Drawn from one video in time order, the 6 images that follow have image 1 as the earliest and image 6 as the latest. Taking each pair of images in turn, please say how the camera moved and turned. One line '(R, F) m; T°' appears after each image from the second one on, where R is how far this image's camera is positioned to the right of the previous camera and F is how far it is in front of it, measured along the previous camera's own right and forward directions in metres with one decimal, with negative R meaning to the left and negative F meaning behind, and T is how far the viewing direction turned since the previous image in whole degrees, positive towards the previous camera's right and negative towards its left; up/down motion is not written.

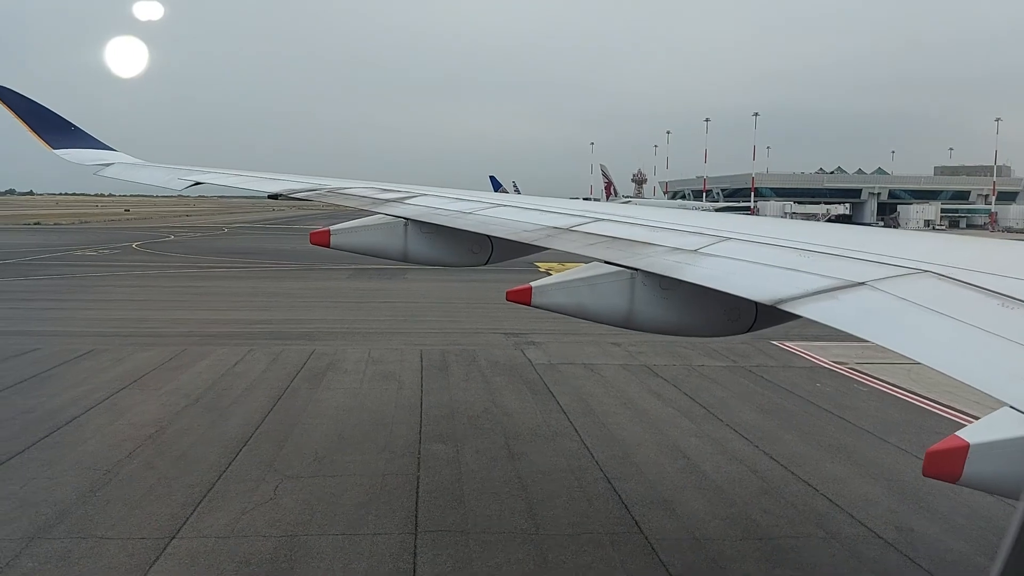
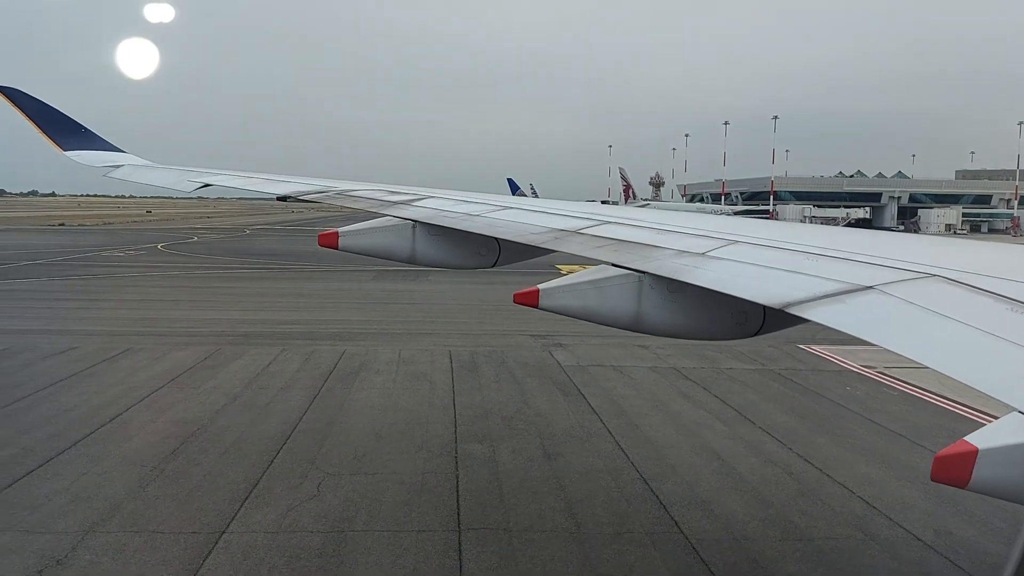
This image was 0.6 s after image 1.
(-0.3, -0.1) m; -1°
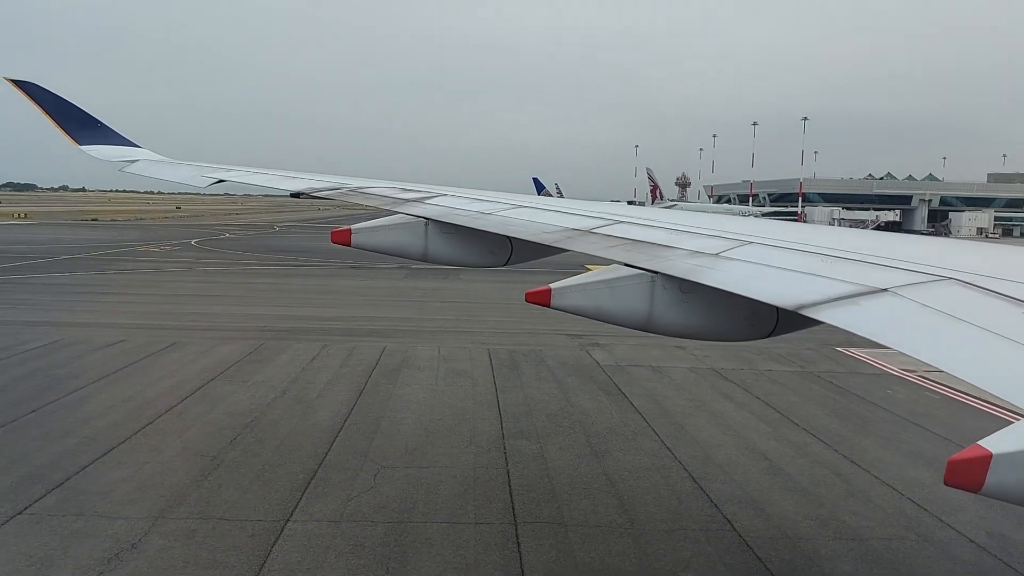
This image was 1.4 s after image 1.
(-0.4, -0.1) m; -1°
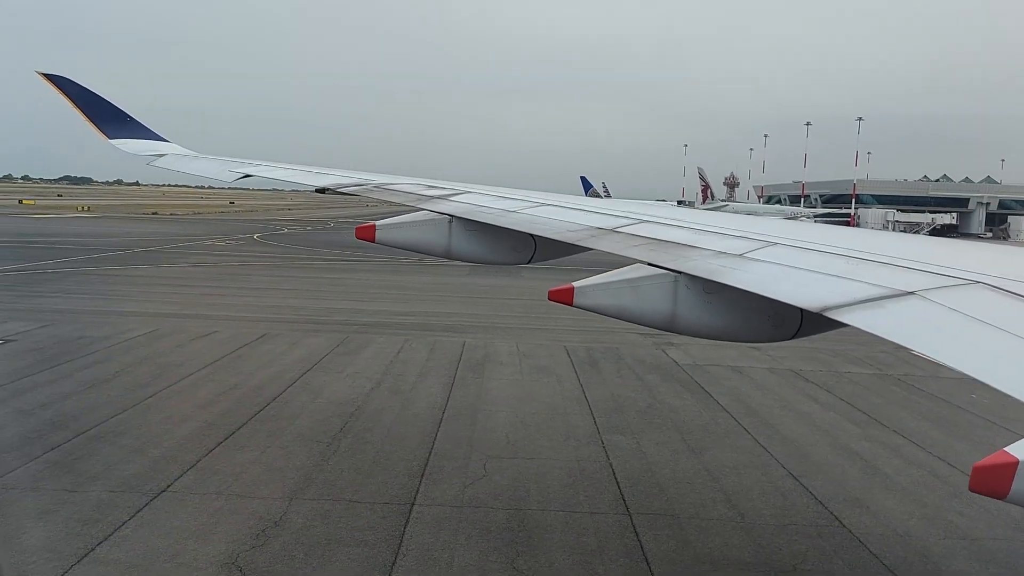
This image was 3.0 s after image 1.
(-0.8, -0.3) m; -3°
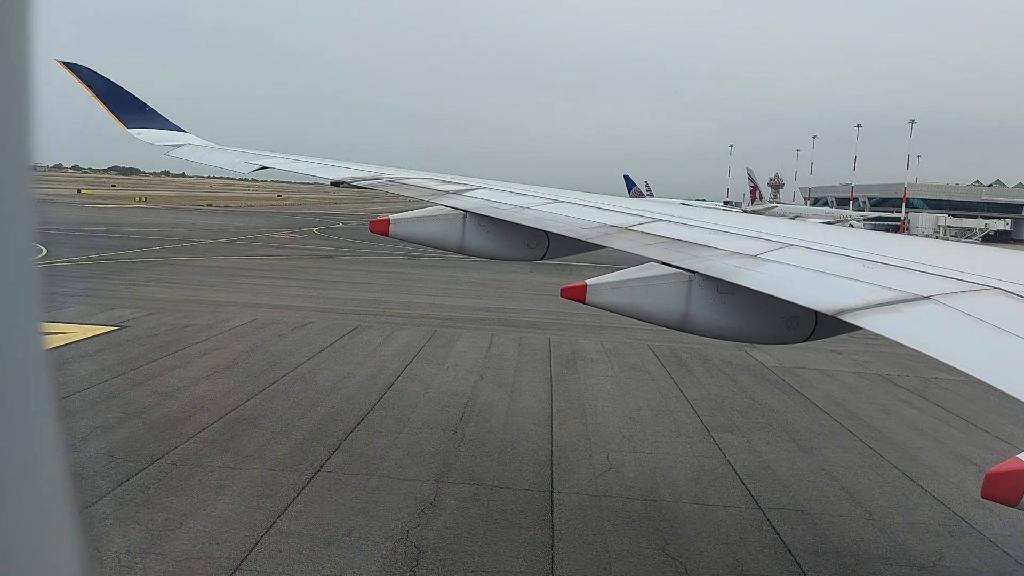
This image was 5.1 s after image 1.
(-1.2, -0.4) m; -2°
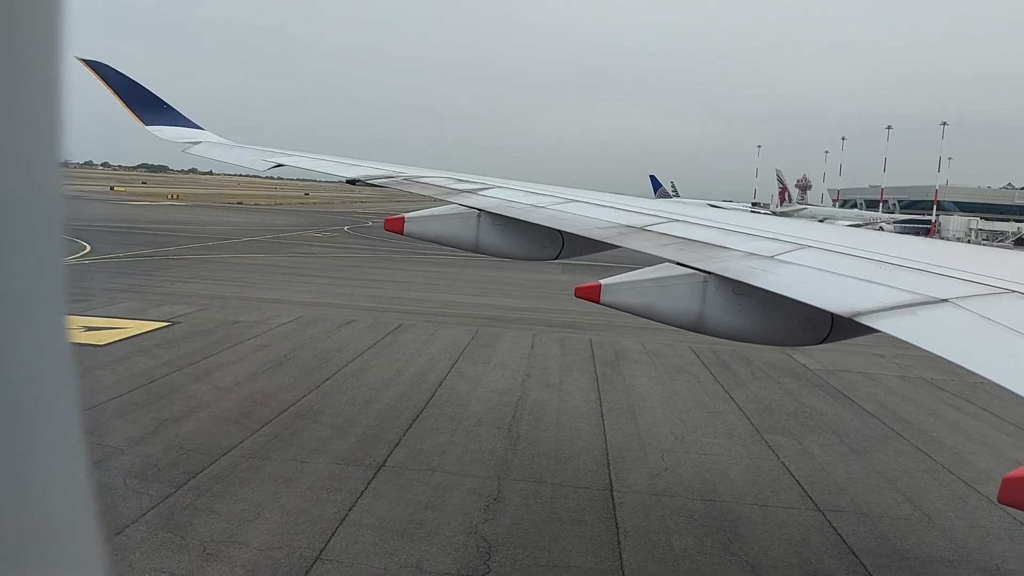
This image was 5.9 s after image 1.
(-0.5, -0.1) m; -1°
